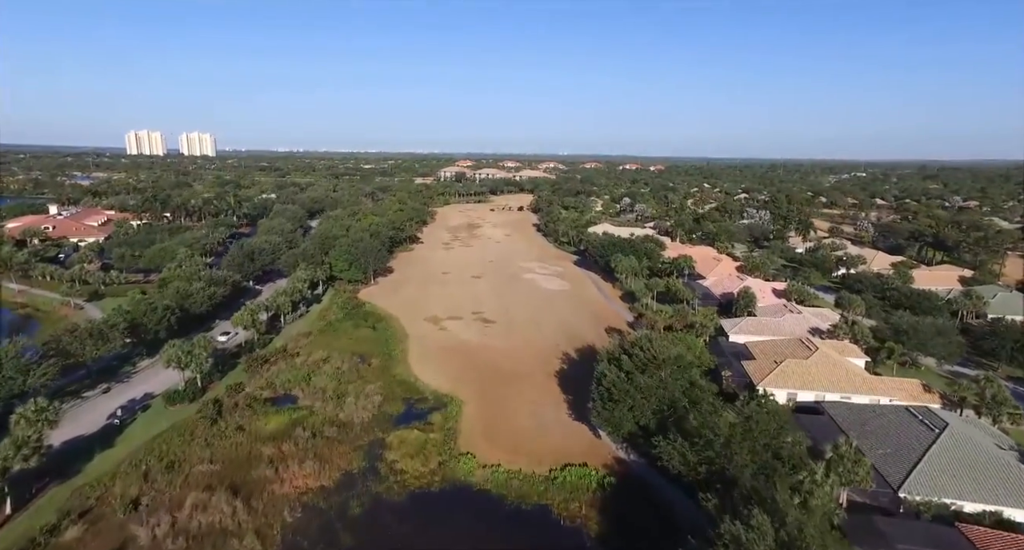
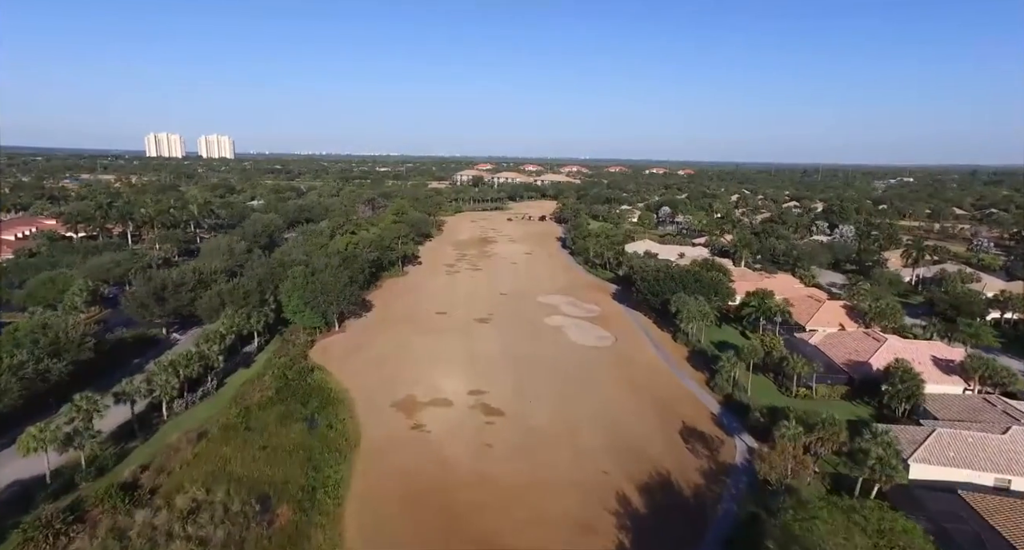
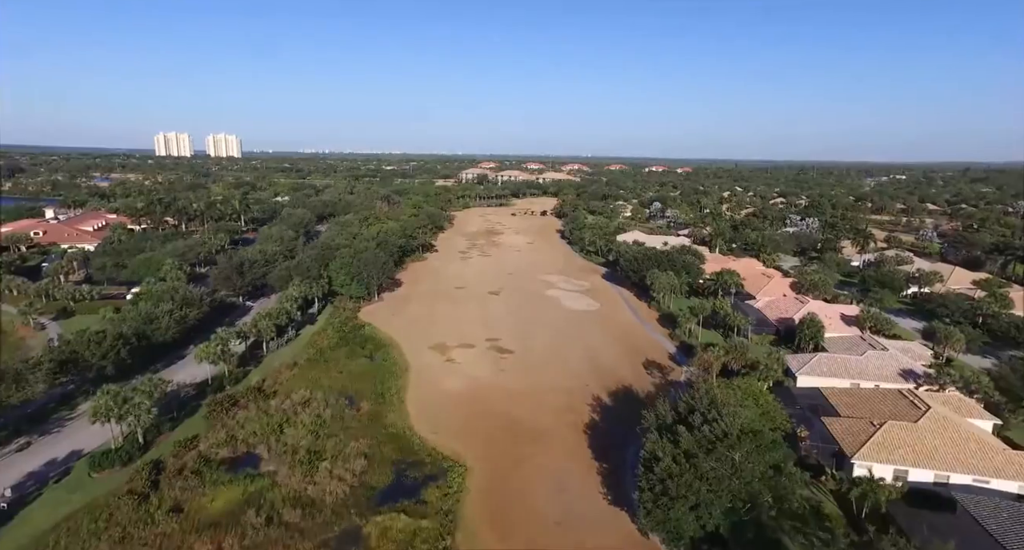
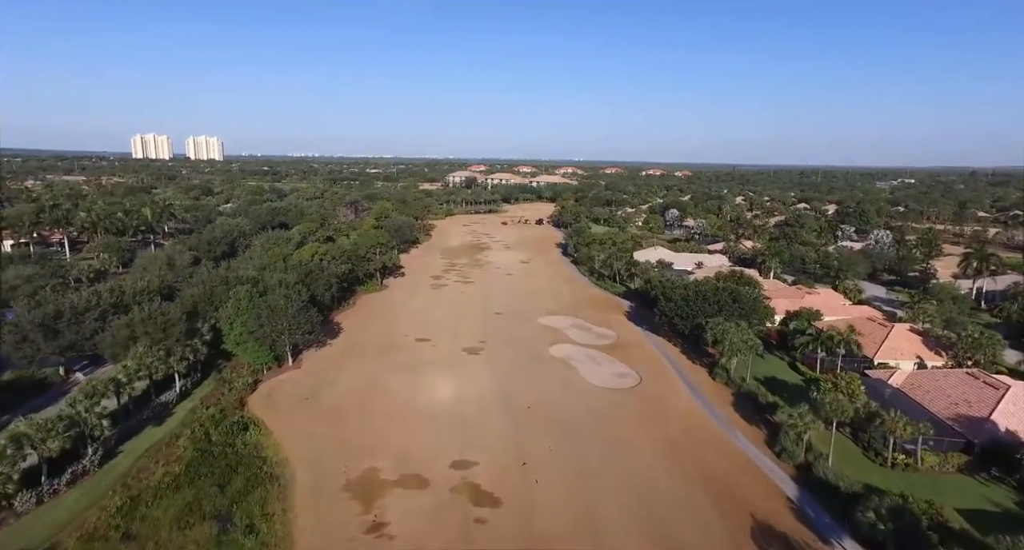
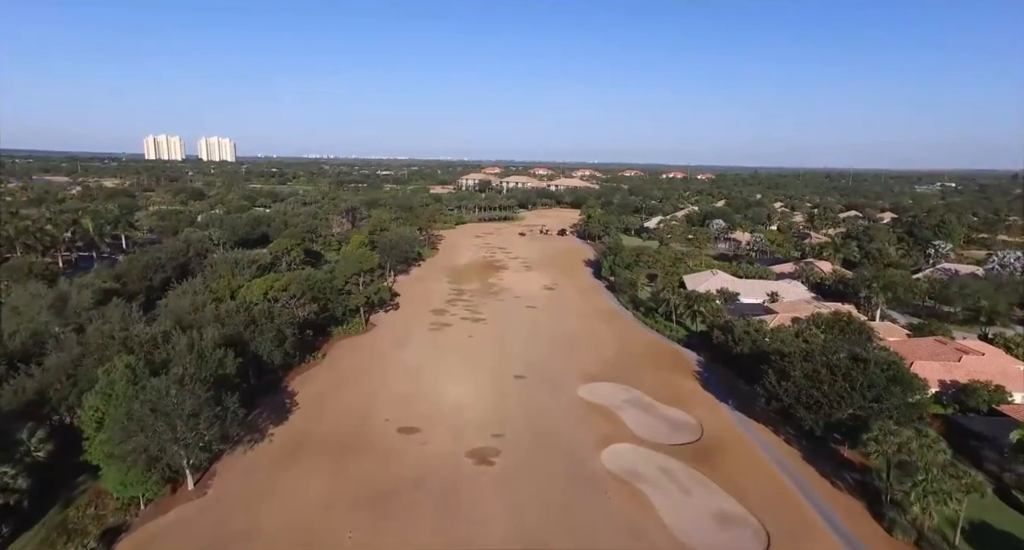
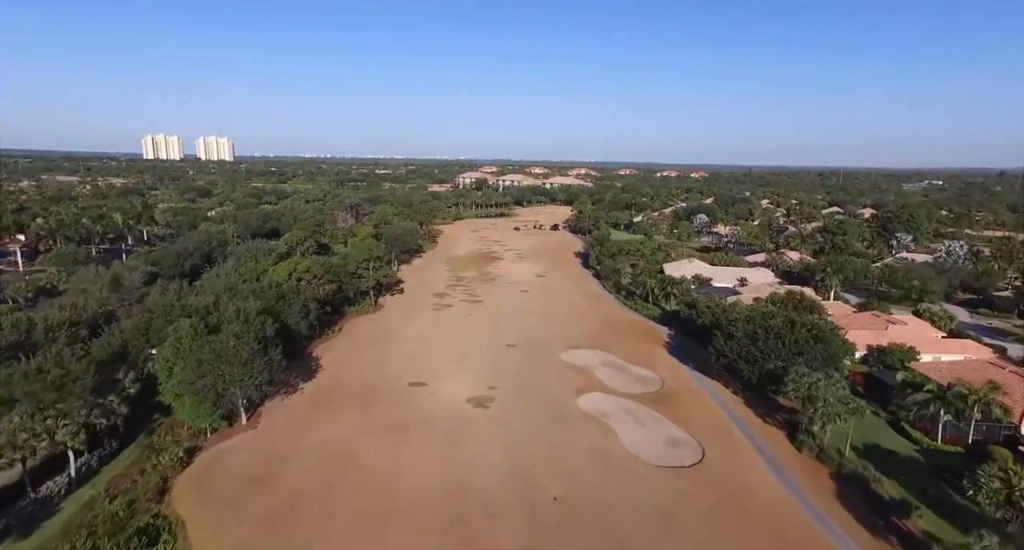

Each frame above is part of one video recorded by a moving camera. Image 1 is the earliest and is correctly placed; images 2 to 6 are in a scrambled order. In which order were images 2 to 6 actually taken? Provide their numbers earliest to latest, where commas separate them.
3, 2, 4, 6, 5
